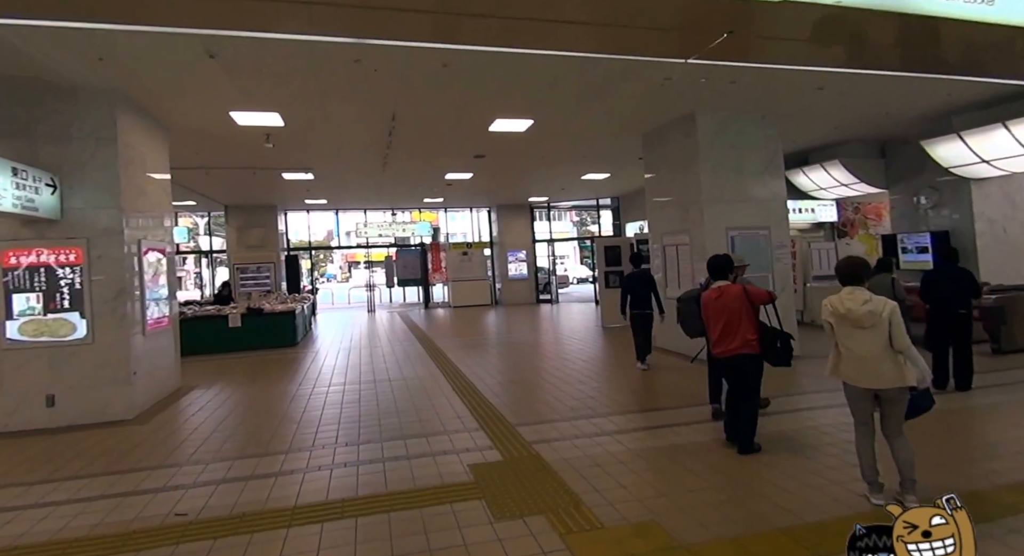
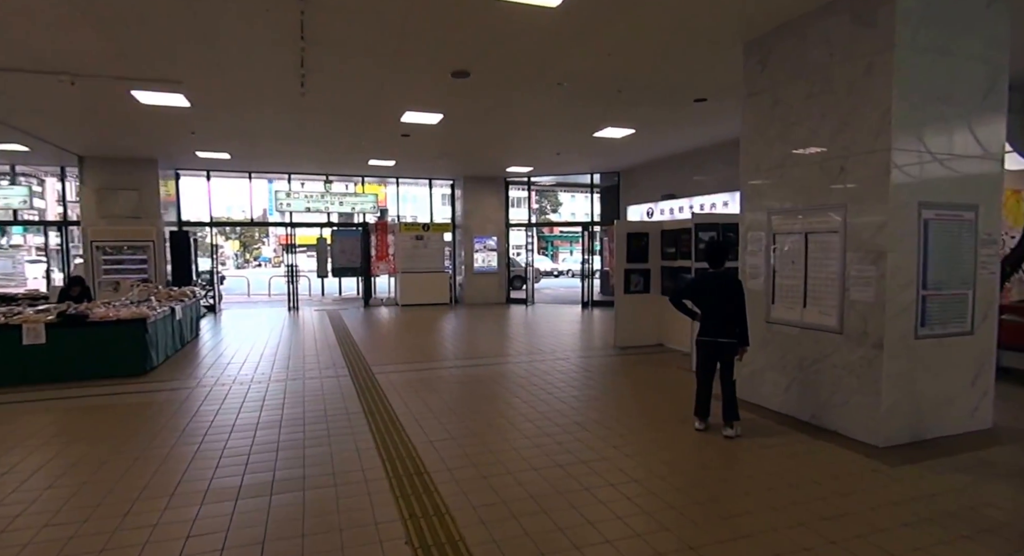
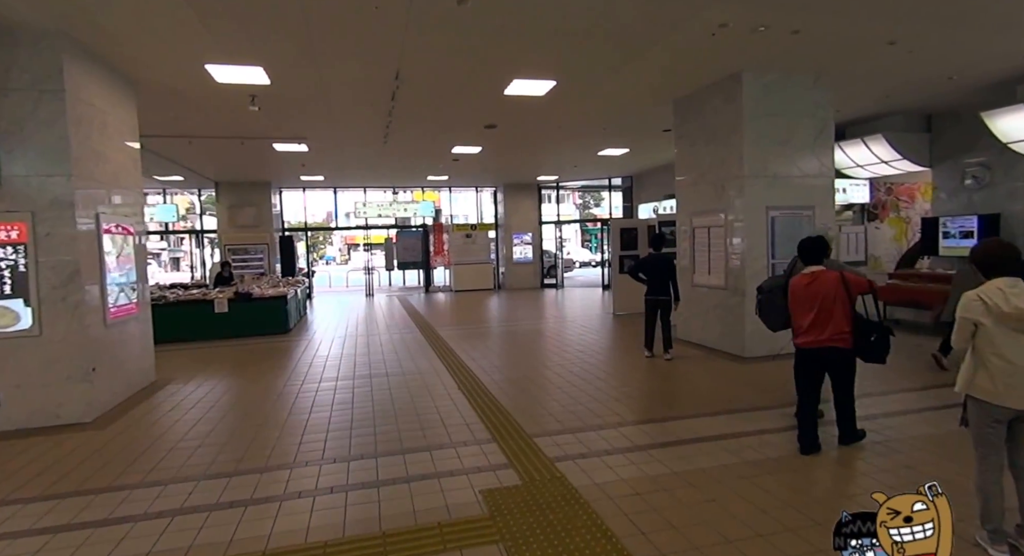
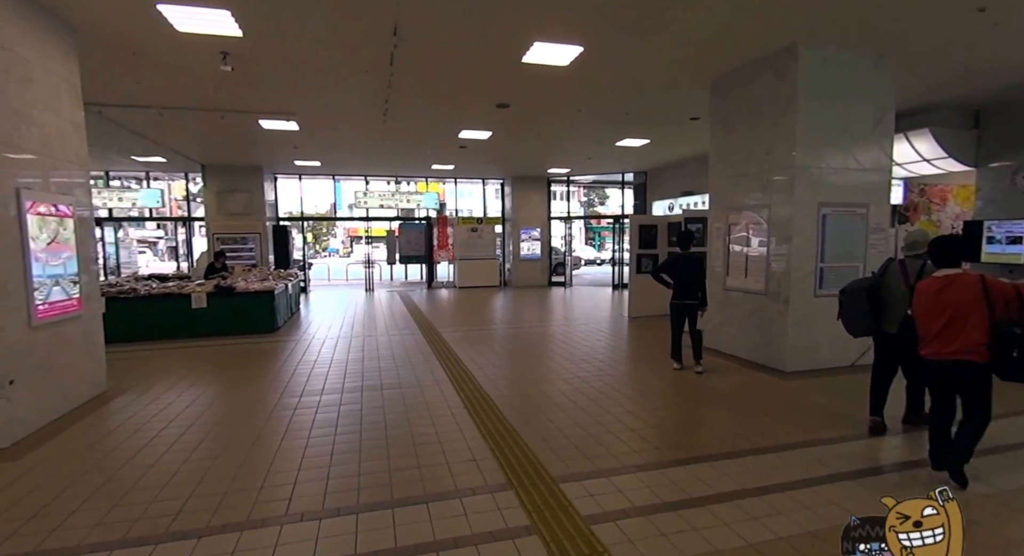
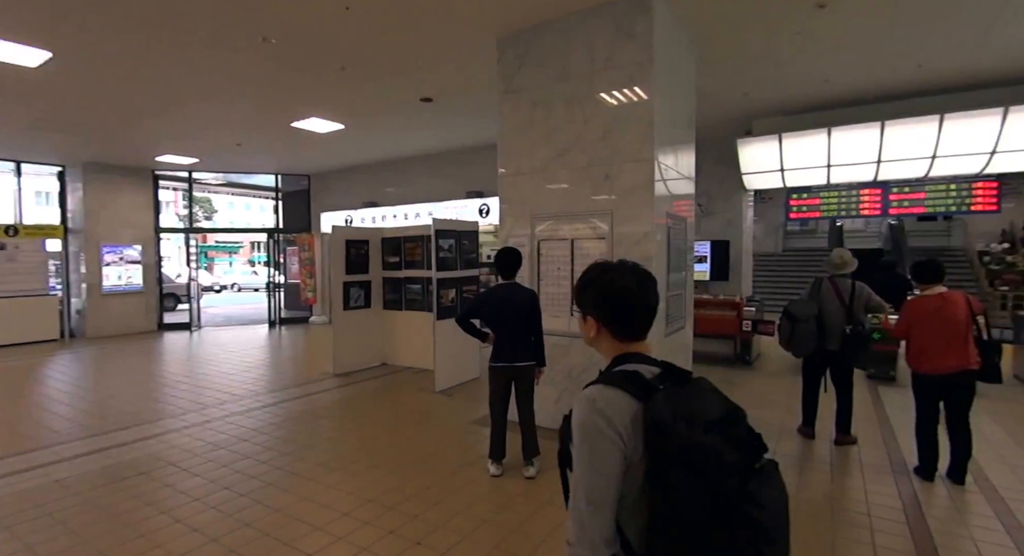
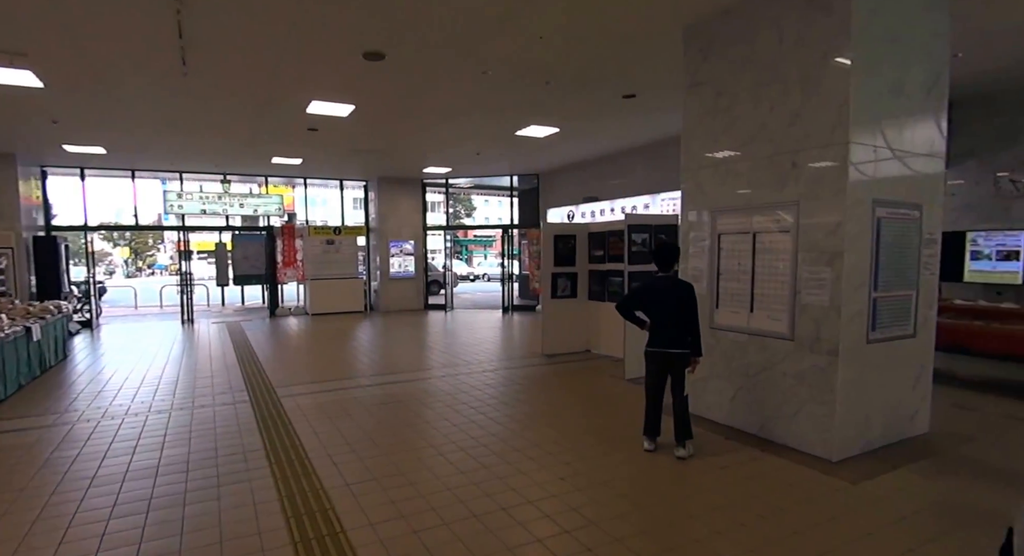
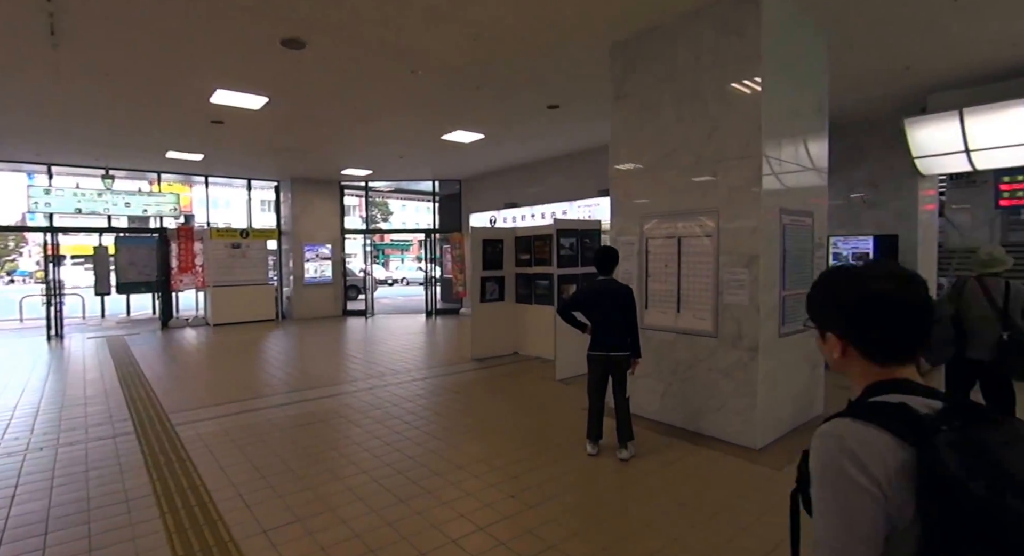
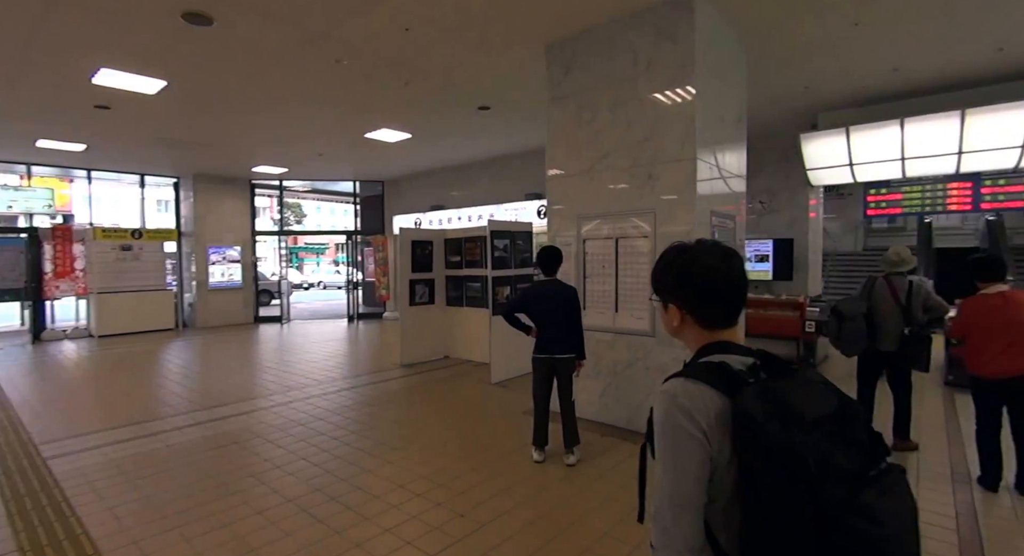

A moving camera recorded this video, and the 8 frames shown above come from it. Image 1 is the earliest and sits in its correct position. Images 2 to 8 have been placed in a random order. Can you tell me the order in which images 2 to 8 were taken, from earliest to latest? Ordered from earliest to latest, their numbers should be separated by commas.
3, 4, 2, 6, 7, 8, 5
